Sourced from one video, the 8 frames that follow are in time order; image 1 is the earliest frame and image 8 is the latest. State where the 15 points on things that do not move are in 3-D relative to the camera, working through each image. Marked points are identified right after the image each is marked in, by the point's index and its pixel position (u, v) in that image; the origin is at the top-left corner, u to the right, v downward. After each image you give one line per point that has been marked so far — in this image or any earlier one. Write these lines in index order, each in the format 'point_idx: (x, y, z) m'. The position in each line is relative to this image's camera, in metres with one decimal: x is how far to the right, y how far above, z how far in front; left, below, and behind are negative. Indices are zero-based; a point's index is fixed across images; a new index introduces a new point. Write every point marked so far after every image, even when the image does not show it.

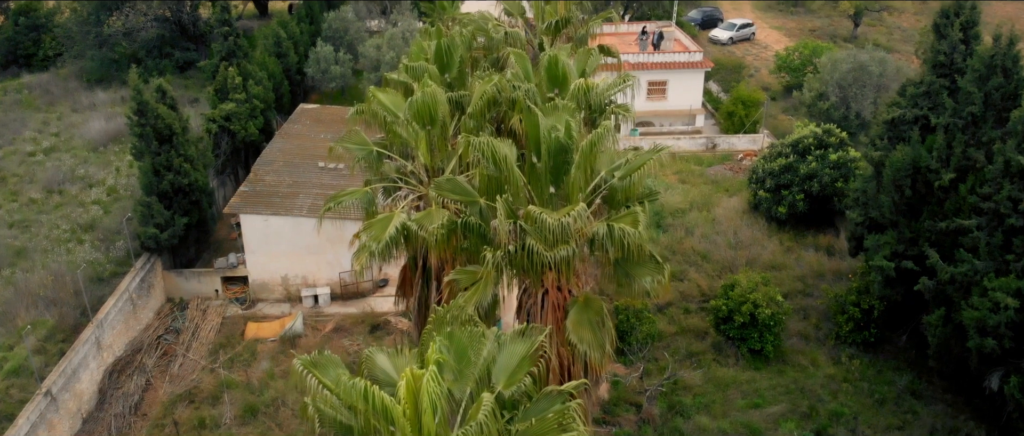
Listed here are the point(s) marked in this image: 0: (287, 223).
0: (-8.4, -0.2, +19.2) m
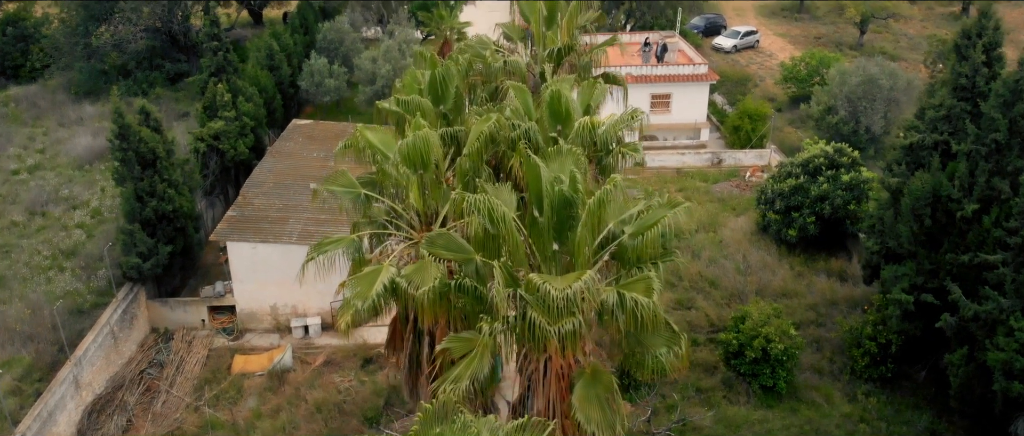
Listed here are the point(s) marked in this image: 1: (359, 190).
0: (-8.4, -1.2, +18.4) m
1: (-3.1, +0.6, +10.6) m
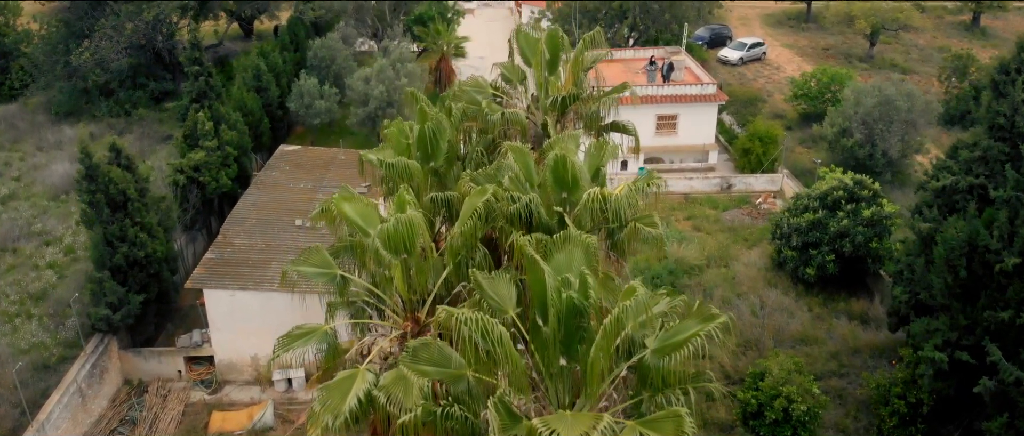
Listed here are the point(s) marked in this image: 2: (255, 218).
0: (-8.5, -2.6, +17.1) m
1: (-3.2, -0.9, +9.3) m
2: (-9.9, 0.0, +19.9) m
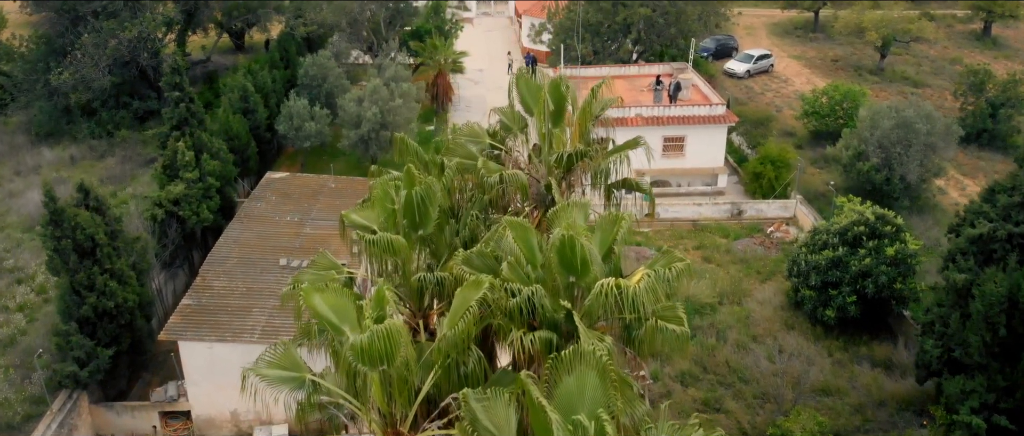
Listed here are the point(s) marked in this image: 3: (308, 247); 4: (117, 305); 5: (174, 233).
0: (-8.5, -4.0, +15.8) m
1: (-3.2, -2.3, +8.1) m
2: (-9.9, -1.4, +18.6) m
3: (-7.6, -1.1, +19.2) m
4: (-12.1, -2.7, +15.9) m
5: (-13.0, -0.6, +20.0) m
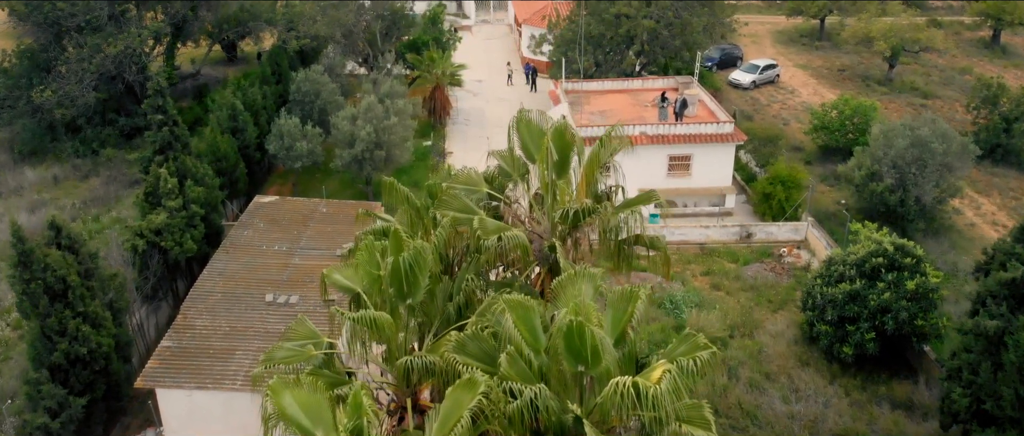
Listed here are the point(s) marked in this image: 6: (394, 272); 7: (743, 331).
0: (-8.5, -5.2, +14.8) m
1: (-3.2, -3.4, +7.1) m
2: (-9.9, -2.5, +17.6) m
3: (-7.6, -2.2, +18.2) m
4: (-12.1, -3.8, +14.9) m
5: (-13.0, -1.7, +19.0) m
6: (-1.9, -0.9, +8.4) m
7: (+8.9, -4.3, +19.9) m
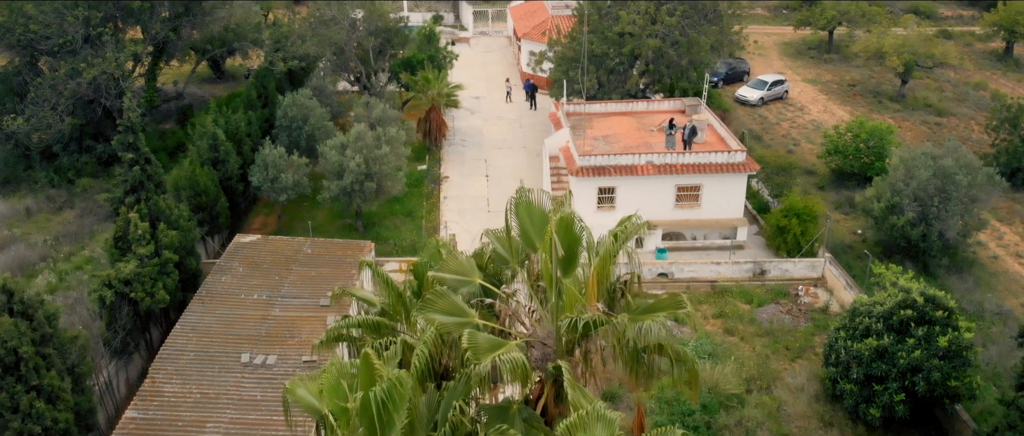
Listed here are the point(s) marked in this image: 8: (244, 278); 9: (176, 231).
0: (-8.5, -6.8, +13.4) m
1: (-3.2, -5.1, +5.6) m
2: (-10.0, -4.2, +16.2) m
3: (-7.7, -3.8, +16.8) m
4: (-12.1, -5.4, +13.4) m
5: (-13.1, -3.3, +17.5) m
6: (-2.0, -2.5, +7.0) m
7: (+8.8, -6.0, +18.5) m
8: (-9.8, -2.2, +18.9) m
9: (-12.1, -0.5, +18.8) m
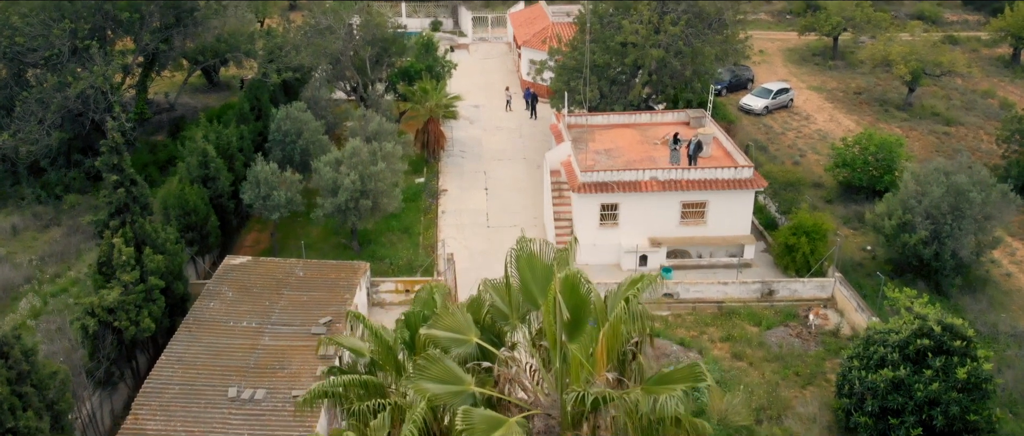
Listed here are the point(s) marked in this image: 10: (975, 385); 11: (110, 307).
0: (-8.5, -7.6, +12.7) m
1: (-3.2, -5.9, +4.9) m
2: (-10.0, -5.0, +15.5) m
3: (-7.7, -4.6, +16.0) m
4: (-12.1, -6.2, +12.7) m
5: (-13.1, -4.2, +16.8) m
6: (-2.0, -3.3, +6.3) m
7: (+8.8, -6.8, +17.7) m
8: (-9.8, -3.0, +18.2) m
9: (-12.1, -1.3, +18.1) m
10: (+14.1, -5.1, +15.8) m
11: (-12.9, -2.8, +16.6) m
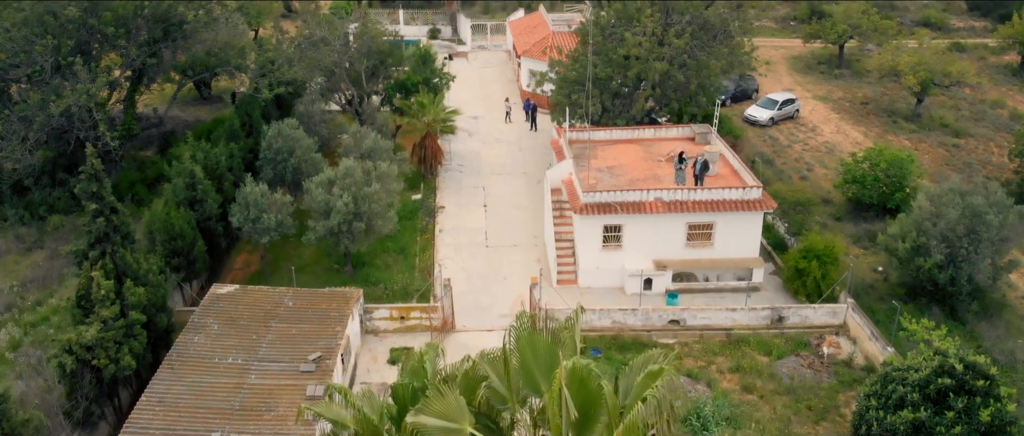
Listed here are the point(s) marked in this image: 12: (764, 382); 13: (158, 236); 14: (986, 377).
0: (-8.5, -8.6, +11.8) m
1: (-3.2, -6.9, +4.1) m
2: (-10.0, -6.0, +14.6) m
3: (-7.7, -5.6, +15.2) m
4: (-12.2, -7.2, +11.8) m
5: (-13.1, -5.2, +15.9) m
6: (-2.0, -4.3, +5.4) m
7: (+8.8, -7.8, +16.9) m
8: (-9.8, -4.0, +17.3) m
9: (-12.1, -2.3, +17.2) m
10: (+14.1, -6.1, +15.0) m
11: (-12.9, -3.8, +15.7) m
12: (+9.4, -6.2, +19.4) m
13: (-13.6, -0.7, +19.9) m
14: (+14.1, -4.8, +15.2) m
